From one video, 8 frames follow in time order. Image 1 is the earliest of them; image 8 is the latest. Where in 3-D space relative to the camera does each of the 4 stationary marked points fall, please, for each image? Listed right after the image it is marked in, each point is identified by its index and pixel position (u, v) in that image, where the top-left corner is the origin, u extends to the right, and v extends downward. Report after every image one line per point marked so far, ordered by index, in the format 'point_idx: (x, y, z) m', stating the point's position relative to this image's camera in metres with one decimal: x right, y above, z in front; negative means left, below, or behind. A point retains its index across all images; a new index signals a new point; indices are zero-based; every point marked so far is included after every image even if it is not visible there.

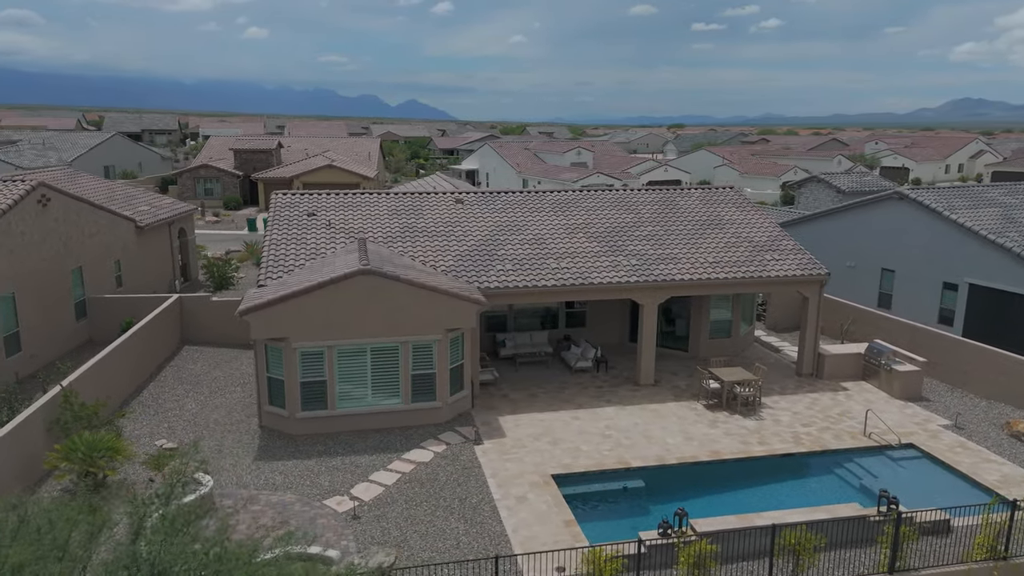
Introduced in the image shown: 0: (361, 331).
0: (-3.3, -1.0, +15.9) m
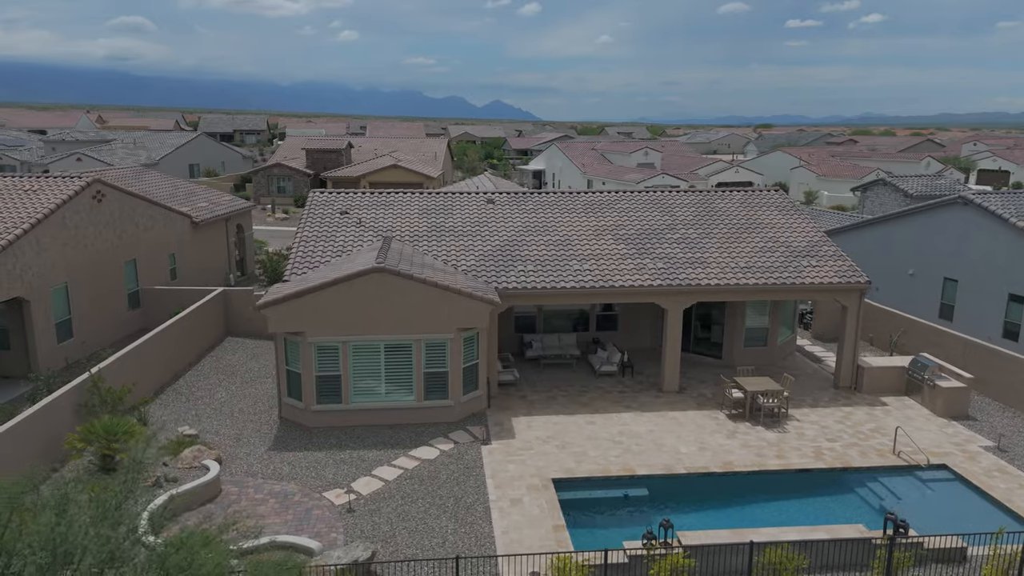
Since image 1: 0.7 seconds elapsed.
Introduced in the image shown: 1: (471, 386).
0: (-3.1, -0.9, +16.2) m
1: (-1.0, -2.3, +17.2) m
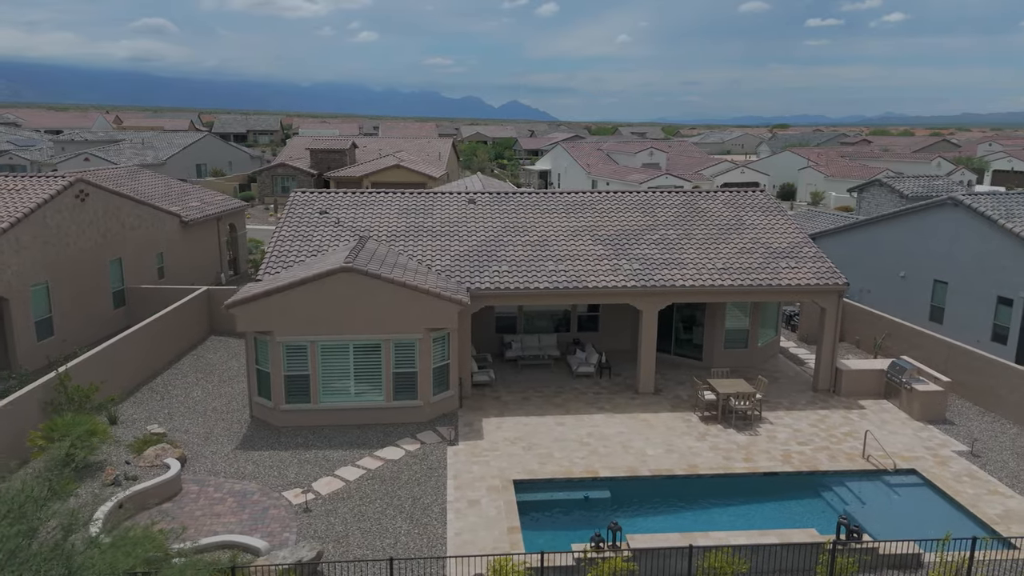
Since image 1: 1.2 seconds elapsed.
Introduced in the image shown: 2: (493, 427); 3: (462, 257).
0: (-3.8, -0.9, +16.2) m
1: (-1.7, -2.3, +17.2) m
2: (-0.4, -3.2, +16.8) m
3: (-1.3, +0.8, +18.9) m
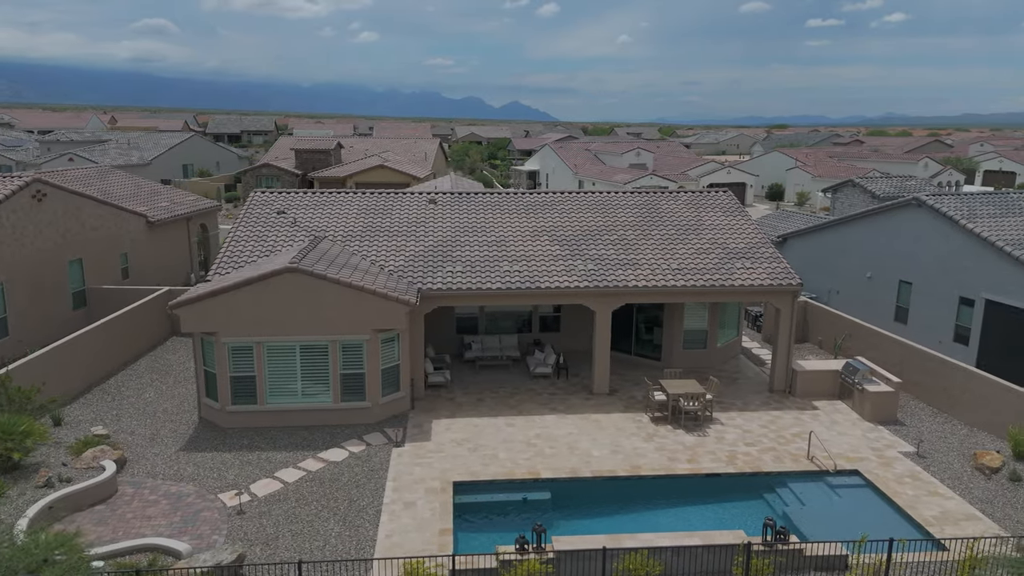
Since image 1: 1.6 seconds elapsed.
0: (-5.0, -0.9, +16.1) m
1: (-2.9, -2.4, +17.1) m
2: (-1.6, -3.2, +16.7) m
3: (-2.5, +0.8, +18.8) m
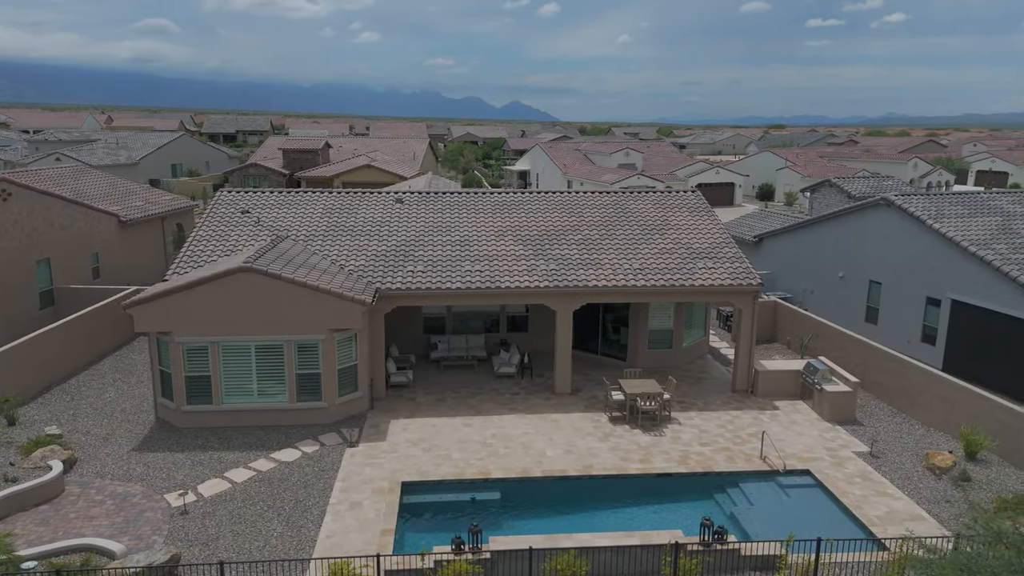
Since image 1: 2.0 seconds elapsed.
0: (-6.0, -0.9, +16.1) m
1: (-3.9, -2.3, +17.1) m
2: (-2.6, -3.2, +16.7) m
3: (-3.5, +0.8, +18.8) m
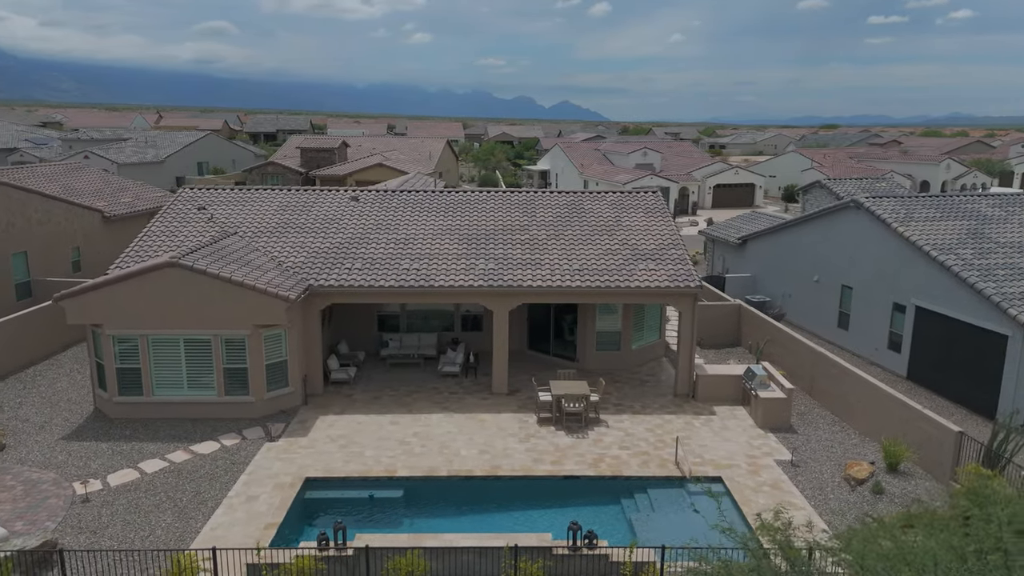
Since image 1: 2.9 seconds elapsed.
0: (-7.7, -0.8, +16.4) m
1: (-5.6, -2.3, +17.3) m
2: (-4.4, -3.2, +16.8) m
3: (-5.1, +0.9, +18.9) m
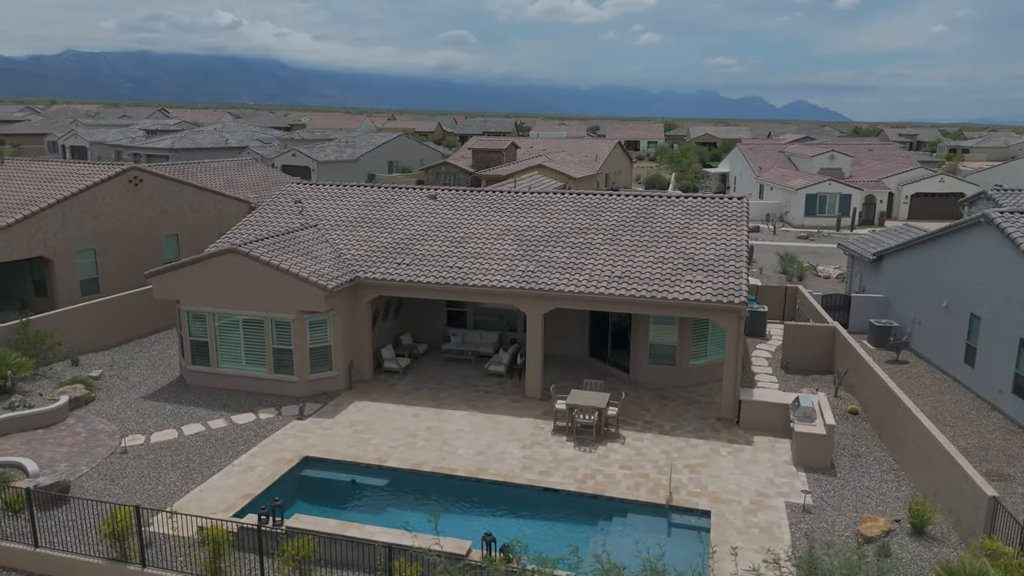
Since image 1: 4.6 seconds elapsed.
0: (-7.1, -0.4, +18.2) m
1: (-4.8, -2.0, +18.5) m
2: (-3.9, -3.0, +17.7) m
3: (-3.8, +1.1, +20.0) m
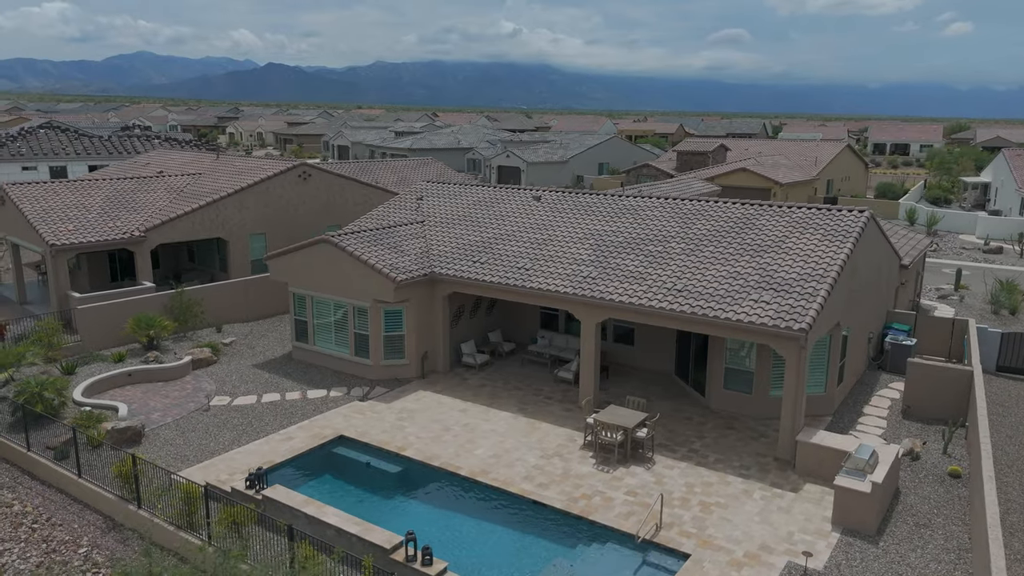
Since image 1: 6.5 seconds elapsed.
0: (-5.2, 0.0, +20.1) m
1: (-3.1, -1.8, +19.7) m
2: (-2.6, -2.8, +18.6) m
3: (-1.4, +1.2, +20.6) m
